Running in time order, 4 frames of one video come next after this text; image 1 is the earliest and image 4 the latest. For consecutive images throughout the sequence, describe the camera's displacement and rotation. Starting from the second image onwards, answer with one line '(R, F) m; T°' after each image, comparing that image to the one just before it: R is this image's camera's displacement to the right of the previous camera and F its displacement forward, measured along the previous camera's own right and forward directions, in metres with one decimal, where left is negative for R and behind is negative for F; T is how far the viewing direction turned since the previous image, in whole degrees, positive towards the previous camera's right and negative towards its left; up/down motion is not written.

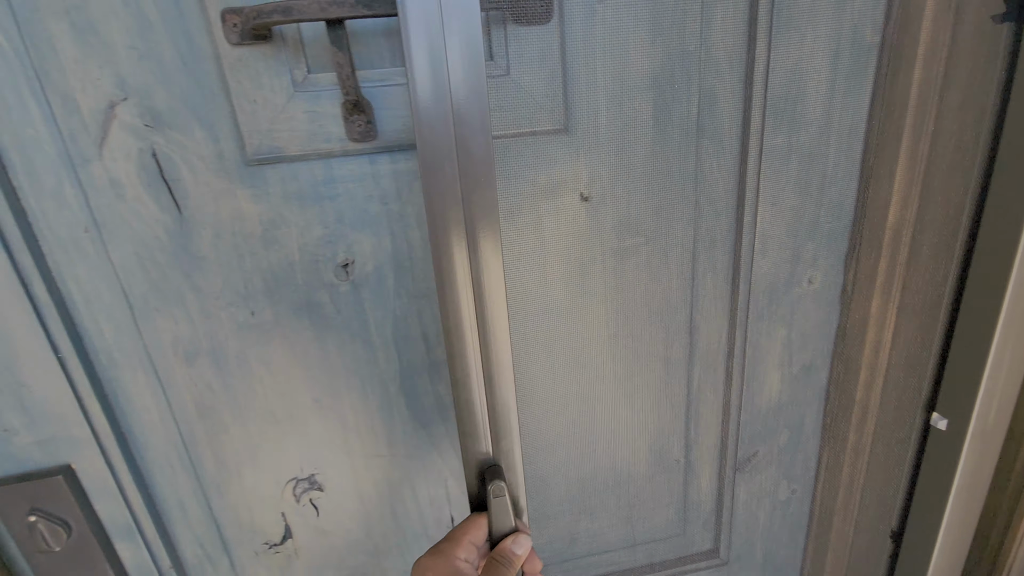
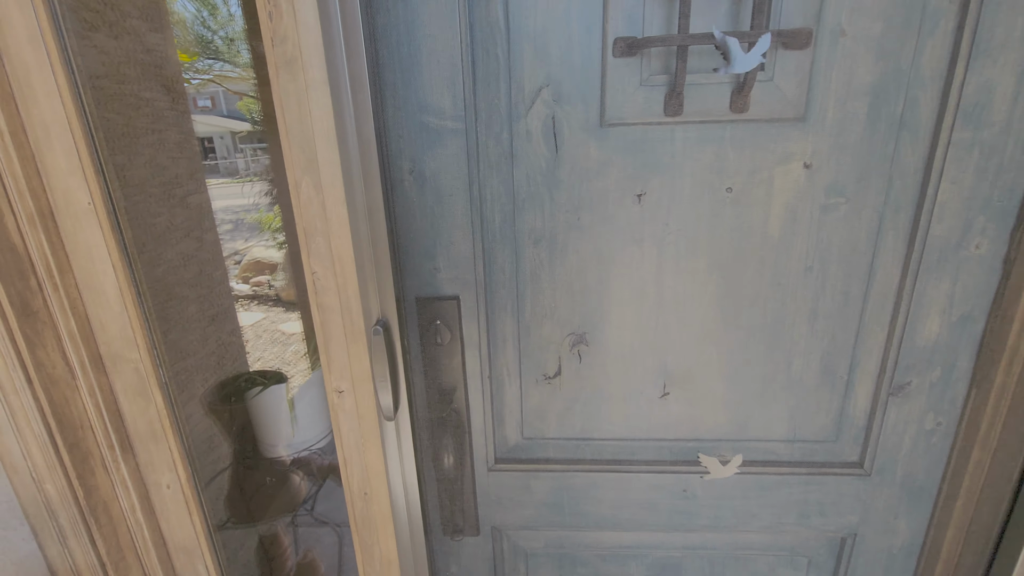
(-0.2, -0.3) m; -12°
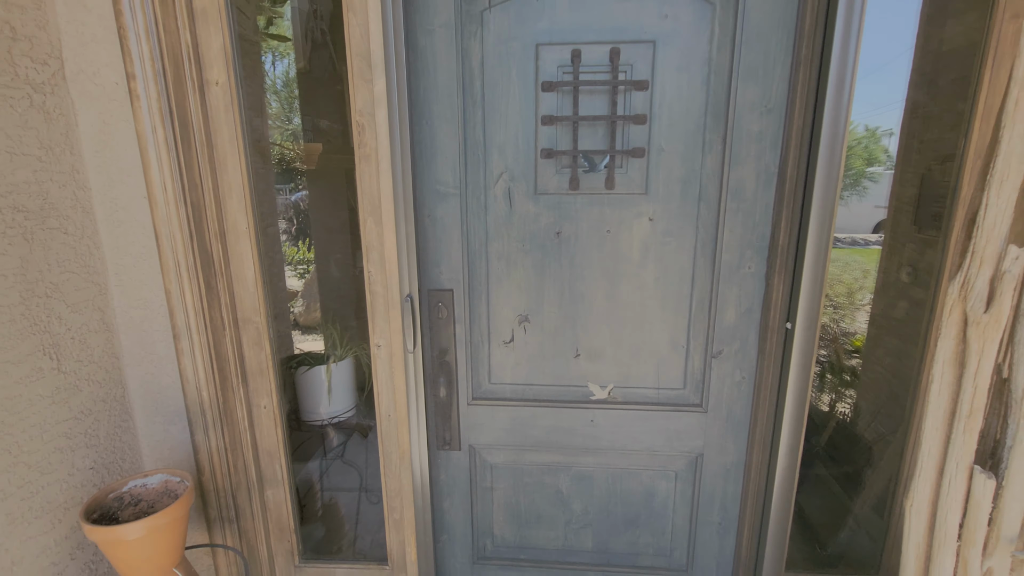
(+0.1, -0.5) m; -1°
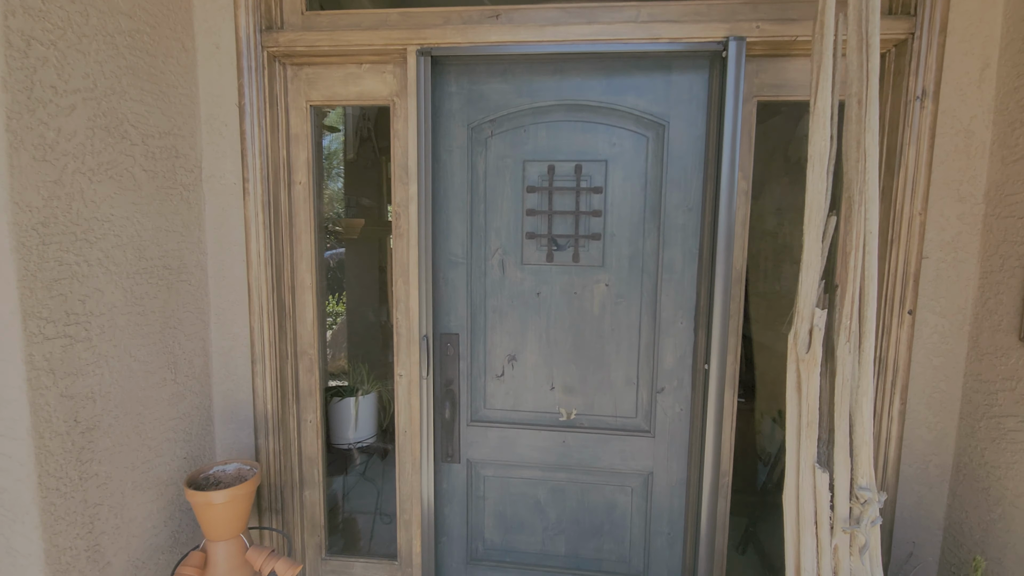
(+0.1, -0.4) m; -2°
